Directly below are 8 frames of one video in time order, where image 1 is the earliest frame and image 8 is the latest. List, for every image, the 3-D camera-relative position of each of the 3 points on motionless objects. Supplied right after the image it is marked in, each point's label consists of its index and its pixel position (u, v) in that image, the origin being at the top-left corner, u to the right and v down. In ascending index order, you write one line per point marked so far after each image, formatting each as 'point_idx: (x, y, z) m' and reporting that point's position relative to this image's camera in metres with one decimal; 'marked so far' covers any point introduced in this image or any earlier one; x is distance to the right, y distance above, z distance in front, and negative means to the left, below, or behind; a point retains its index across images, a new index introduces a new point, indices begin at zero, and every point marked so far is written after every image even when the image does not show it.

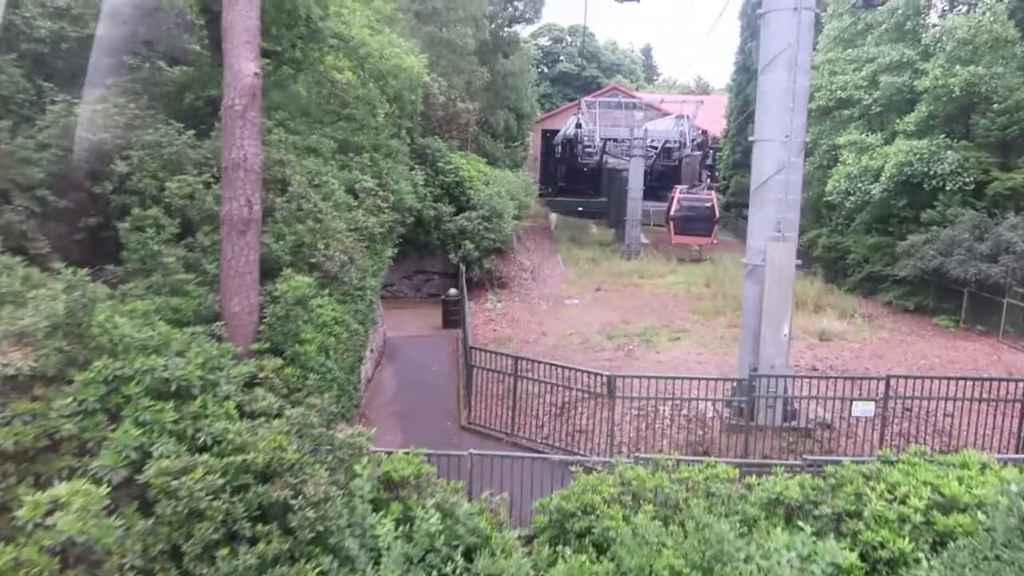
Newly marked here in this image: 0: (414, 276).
0: (-2.4, +0.3, +18.6) m
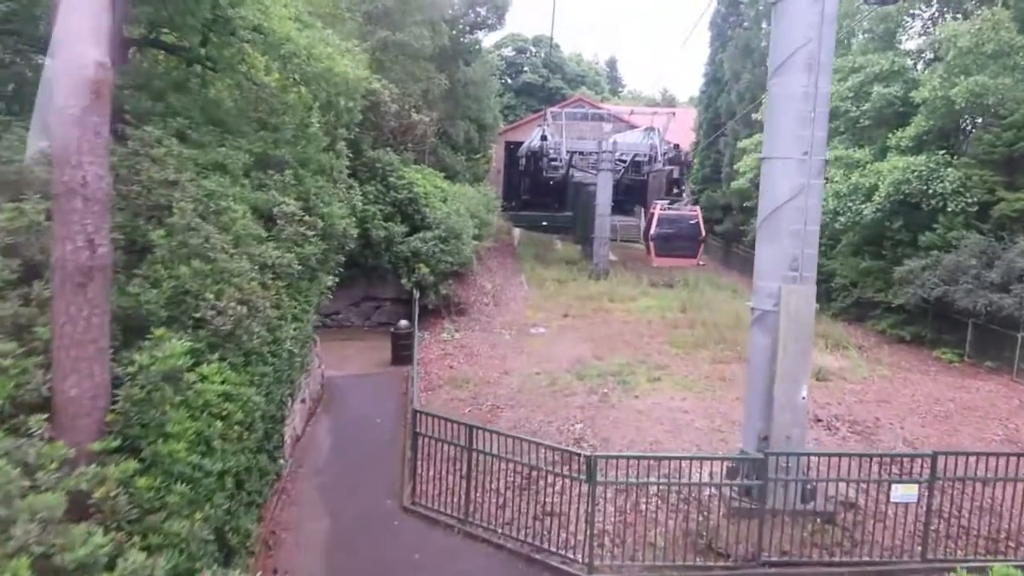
0: (-3.2, -0.4, +16.8) m
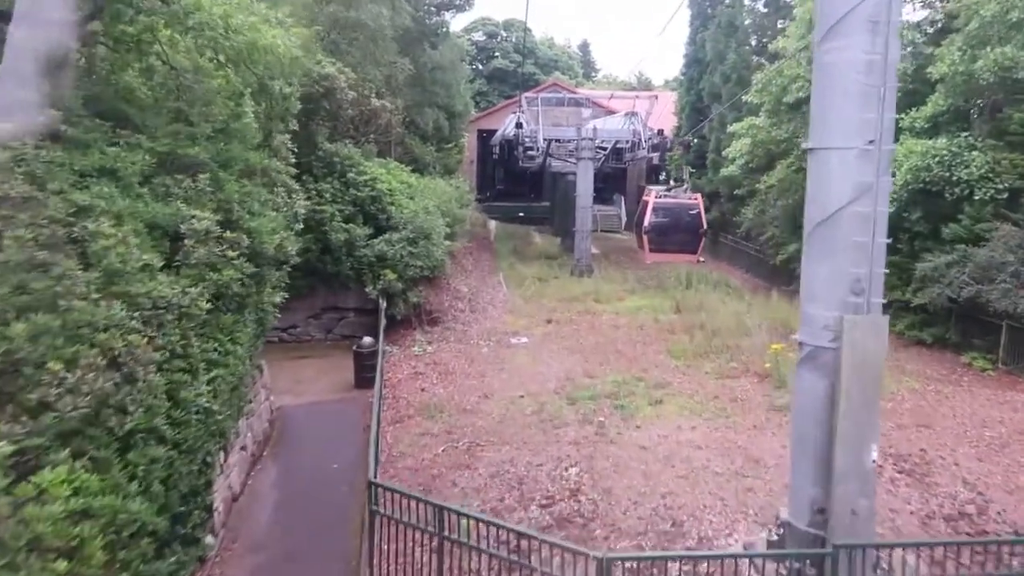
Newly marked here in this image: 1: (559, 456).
0: (-3.7, -0.6, +15.0) m
1: (+0.5, -1.9, +8.8) m
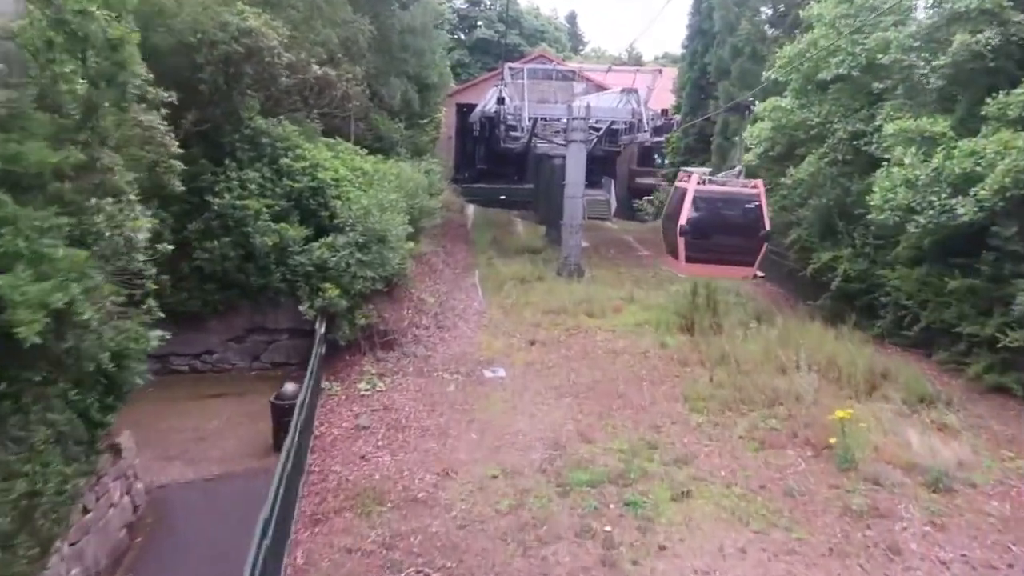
0: (-4.1, -0.8, +11.9) m
1: (+0.3, -2.4, +5.8) m
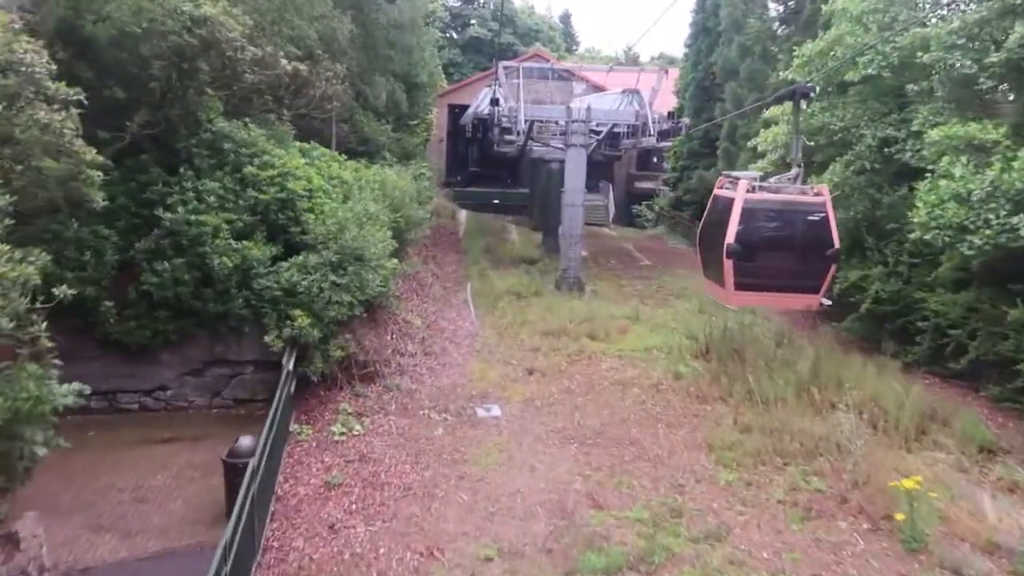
0: (-4.1, -1.1, +10.4) m
1: (+0.3, -2.8, +4.3) m
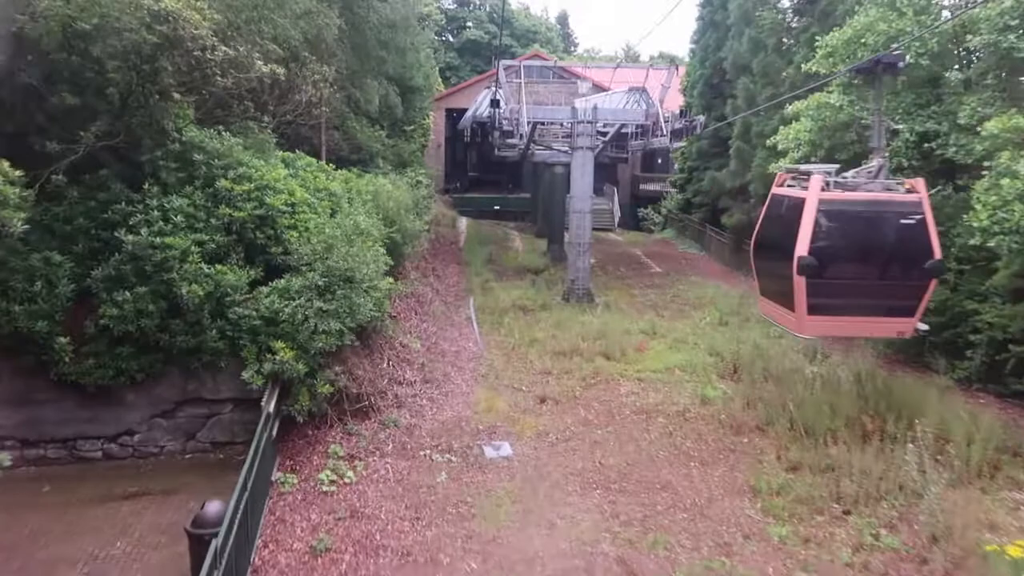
0: (-4.0, -1.5, +9.2) m
1: (+0.4, -3.0, +3.2) m
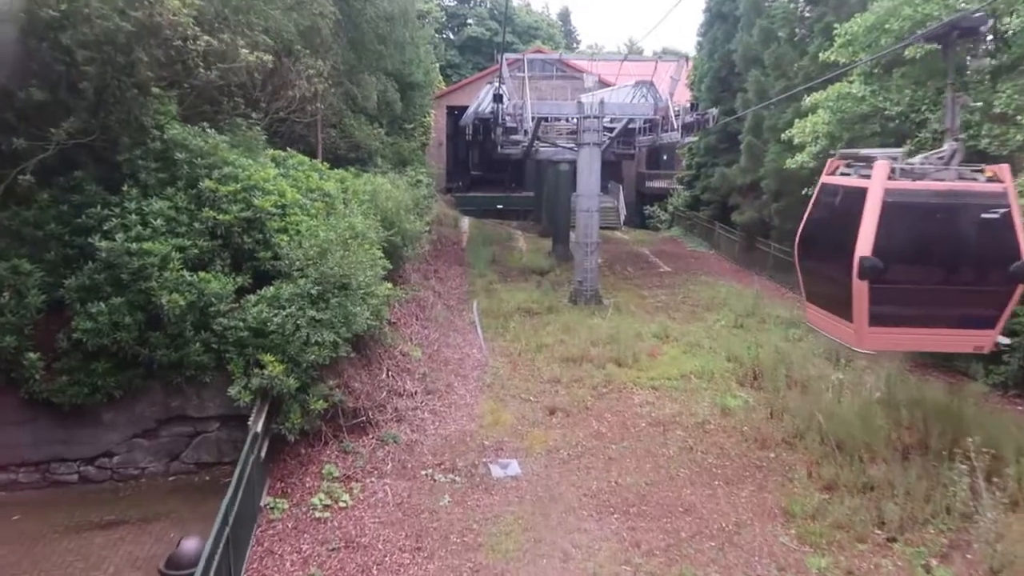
0: (-3.9, -1.6, +8.6) m
1: (+0.5, -3.1, +2.5) m
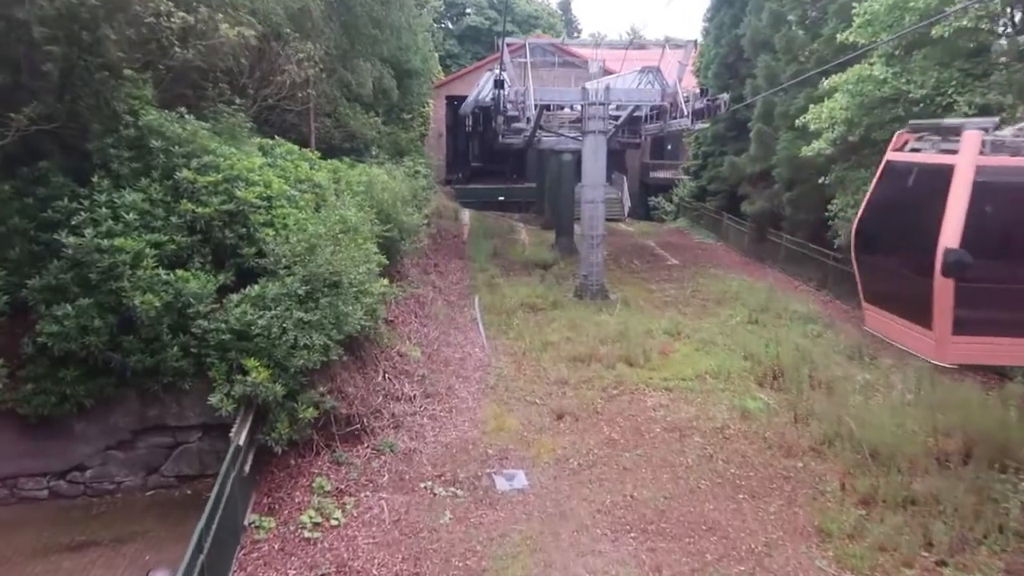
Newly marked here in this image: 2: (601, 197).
0: (-3.8, -1.6, +7.9) m
1: (+0.6, -3.1, +1.8) m
2: (+1.9, +2.0, +16.7) m
